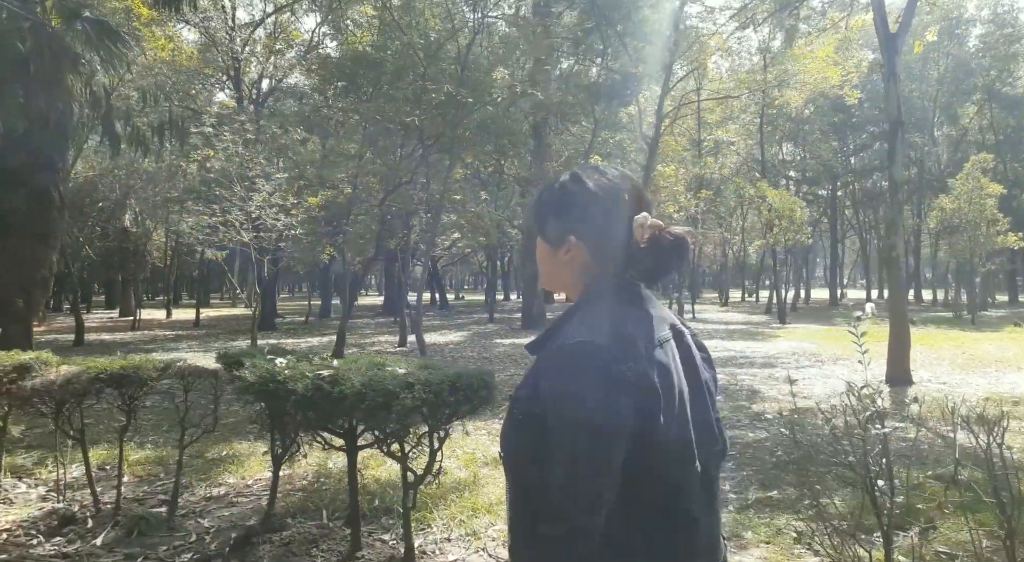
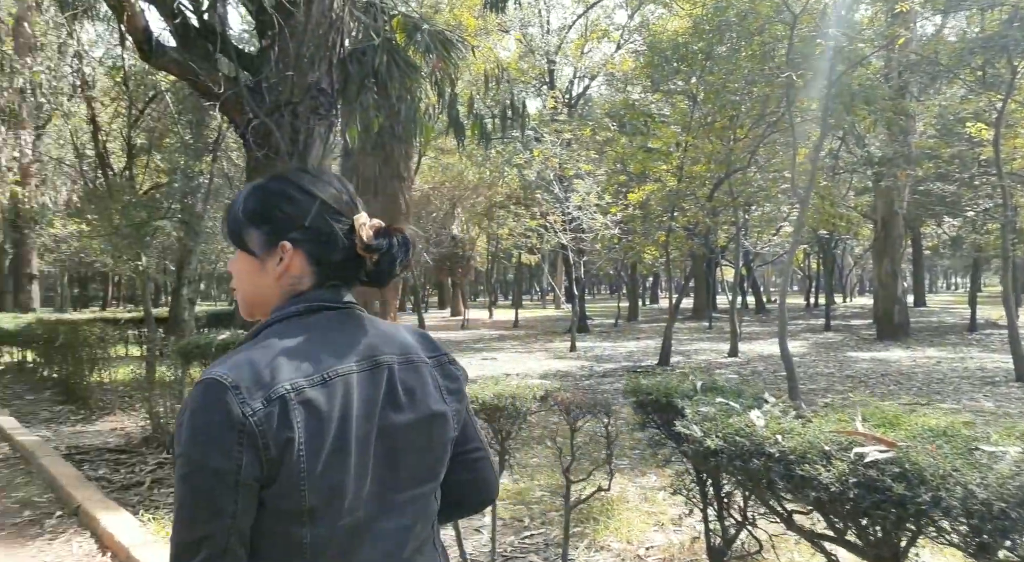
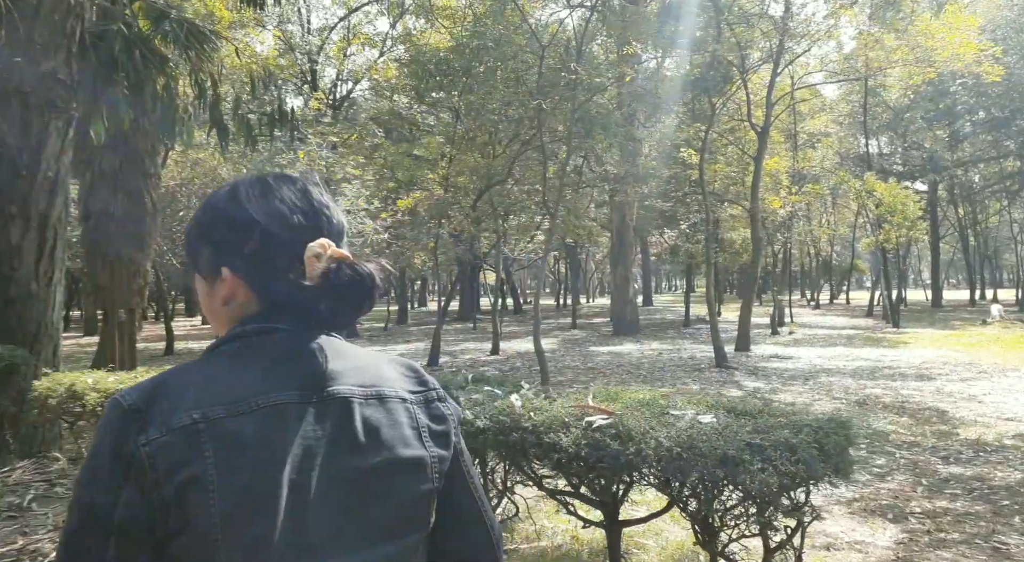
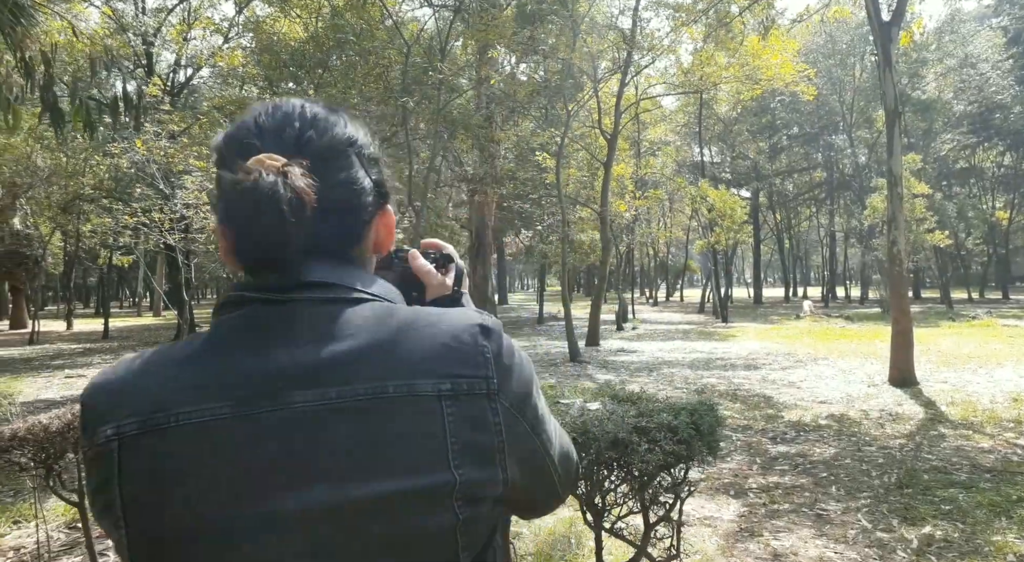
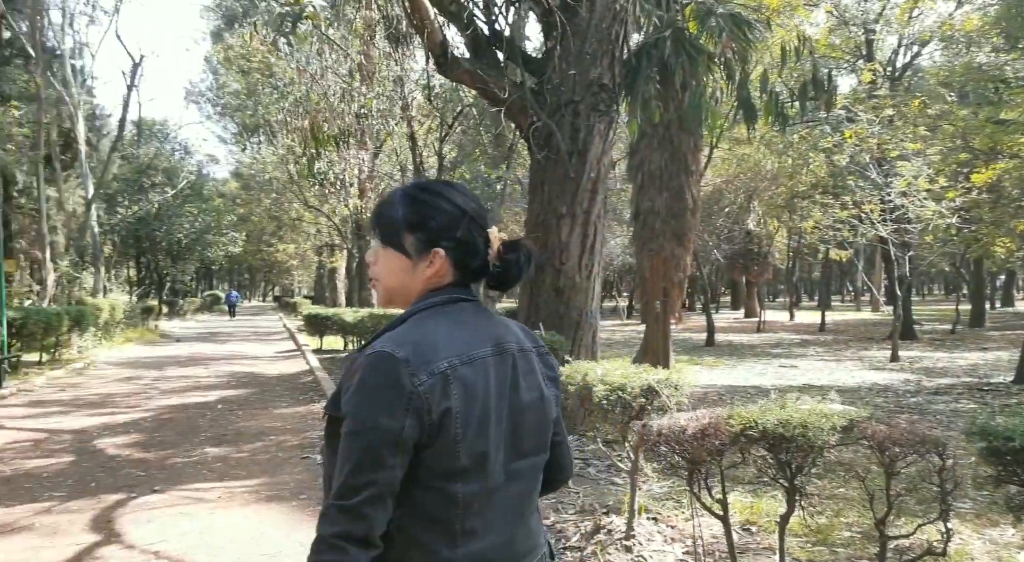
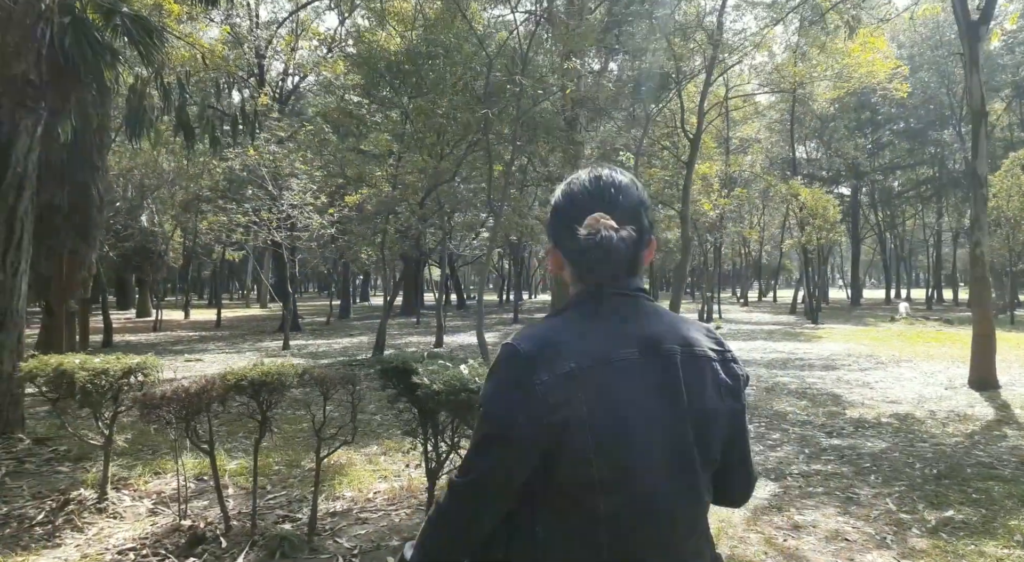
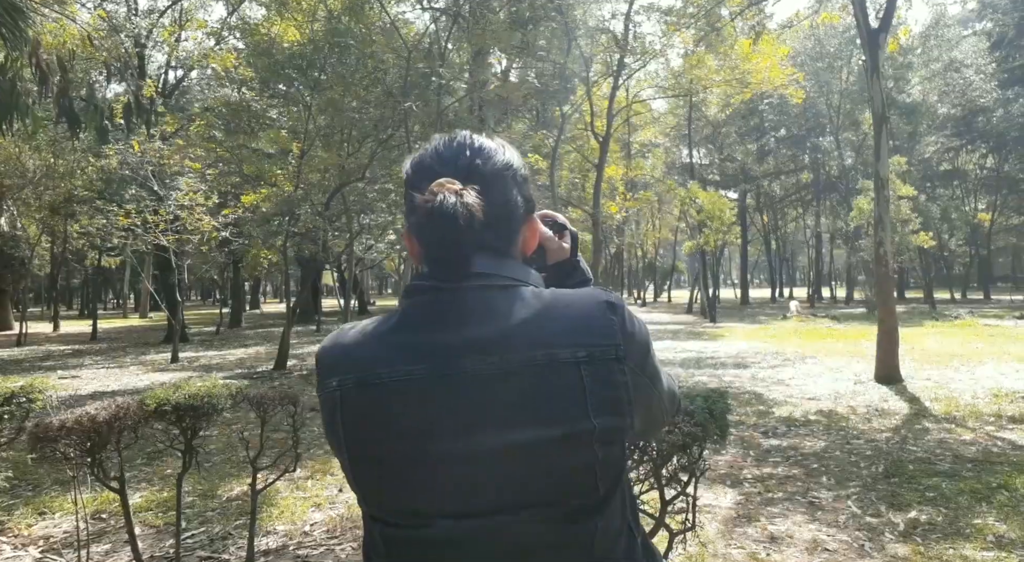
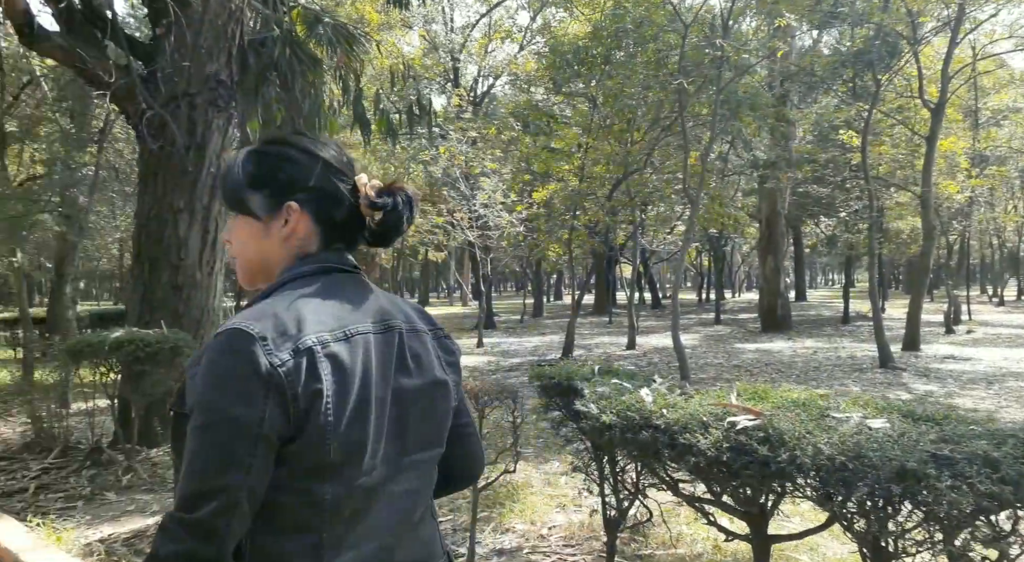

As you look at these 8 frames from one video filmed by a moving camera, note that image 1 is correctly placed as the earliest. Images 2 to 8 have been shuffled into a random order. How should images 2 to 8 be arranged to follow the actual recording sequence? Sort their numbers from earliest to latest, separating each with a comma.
6, 7, 4, 3, 8, 2, 5
